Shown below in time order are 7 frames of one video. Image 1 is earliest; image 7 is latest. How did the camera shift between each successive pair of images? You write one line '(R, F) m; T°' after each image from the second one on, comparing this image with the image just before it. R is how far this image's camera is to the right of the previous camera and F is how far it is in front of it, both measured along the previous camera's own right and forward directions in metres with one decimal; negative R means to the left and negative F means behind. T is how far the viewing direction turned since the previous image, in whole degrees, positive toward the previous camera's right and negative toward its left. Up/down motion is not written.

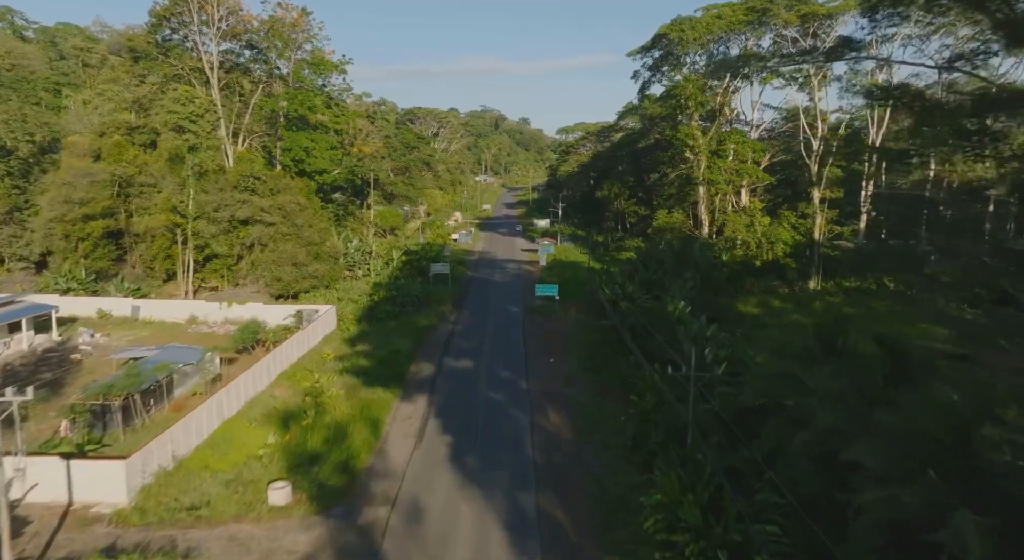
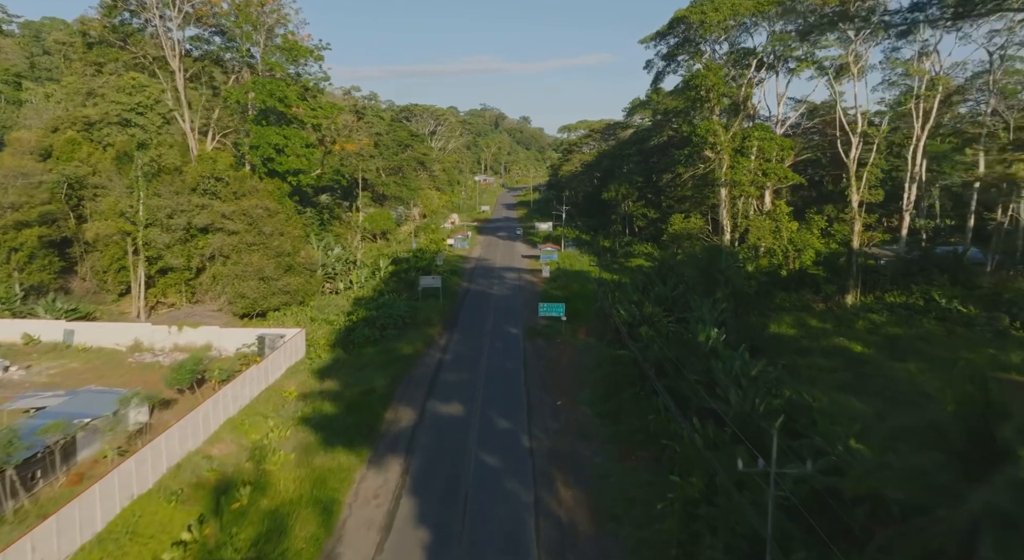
(0.0, +3.4) m; 0°
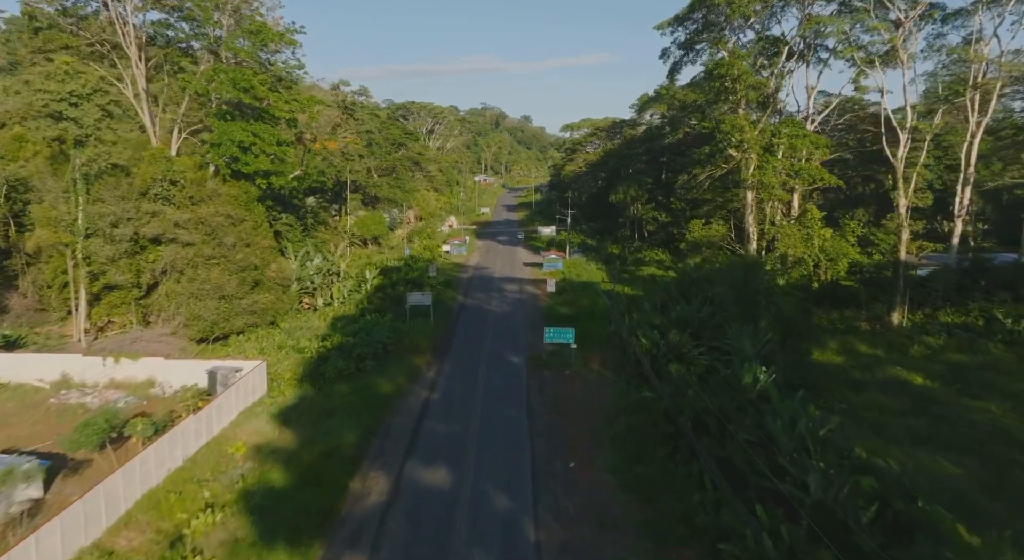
(0.0, +3.2) m; 0°
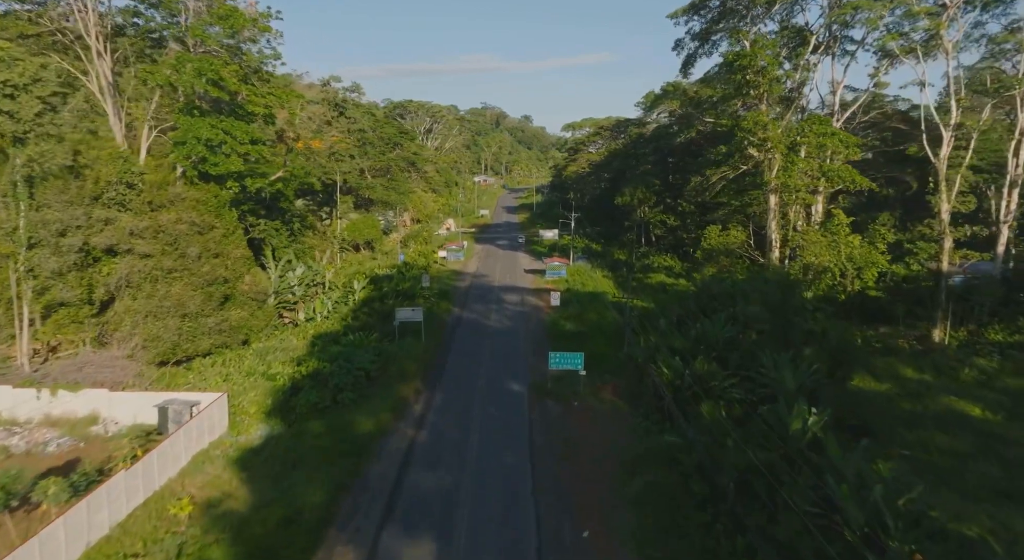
(0.0, +2.3) m; 0°
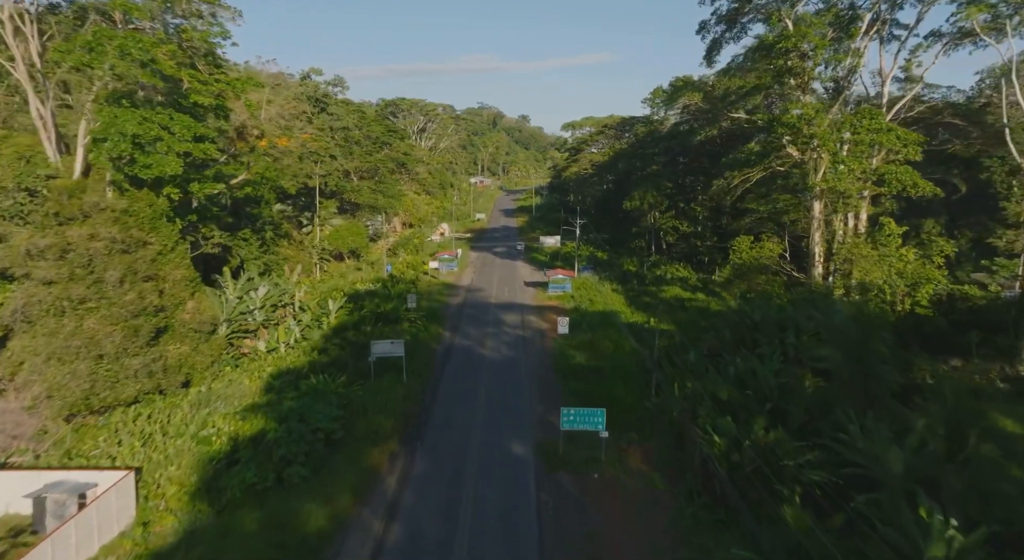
(-0.1, +3.6) m; 0°
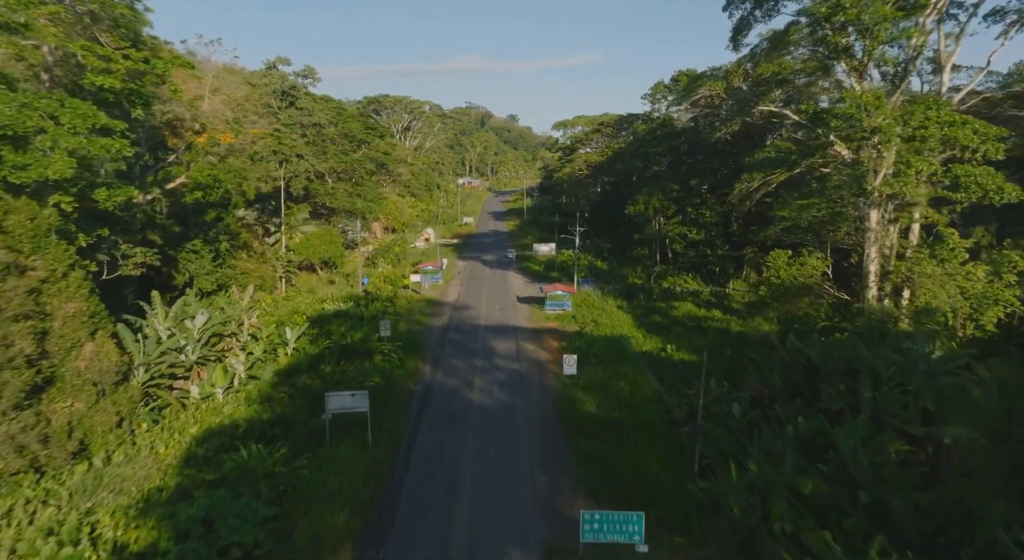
(-0.2, +3.8) m; +1°
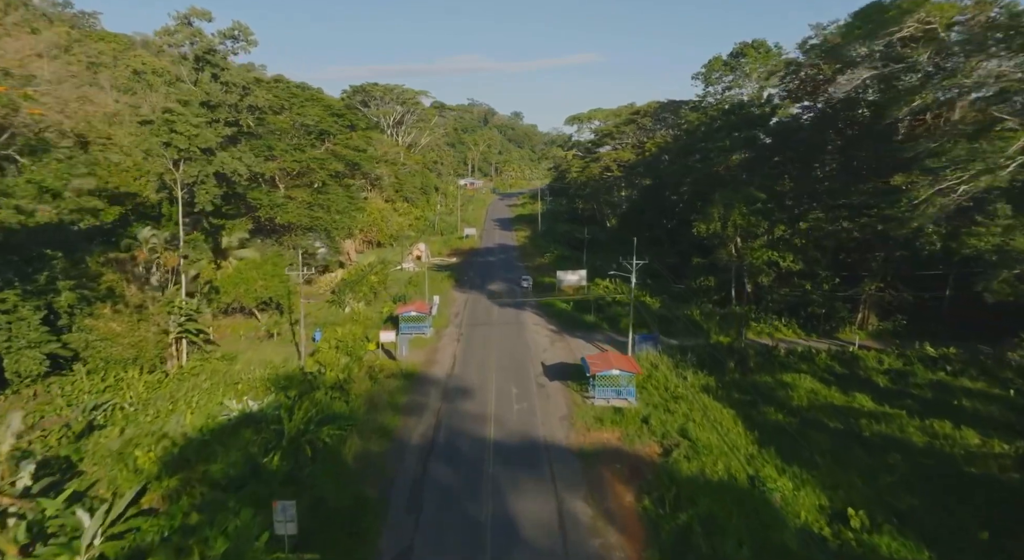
(-0.7, +10.5) m; 0°
